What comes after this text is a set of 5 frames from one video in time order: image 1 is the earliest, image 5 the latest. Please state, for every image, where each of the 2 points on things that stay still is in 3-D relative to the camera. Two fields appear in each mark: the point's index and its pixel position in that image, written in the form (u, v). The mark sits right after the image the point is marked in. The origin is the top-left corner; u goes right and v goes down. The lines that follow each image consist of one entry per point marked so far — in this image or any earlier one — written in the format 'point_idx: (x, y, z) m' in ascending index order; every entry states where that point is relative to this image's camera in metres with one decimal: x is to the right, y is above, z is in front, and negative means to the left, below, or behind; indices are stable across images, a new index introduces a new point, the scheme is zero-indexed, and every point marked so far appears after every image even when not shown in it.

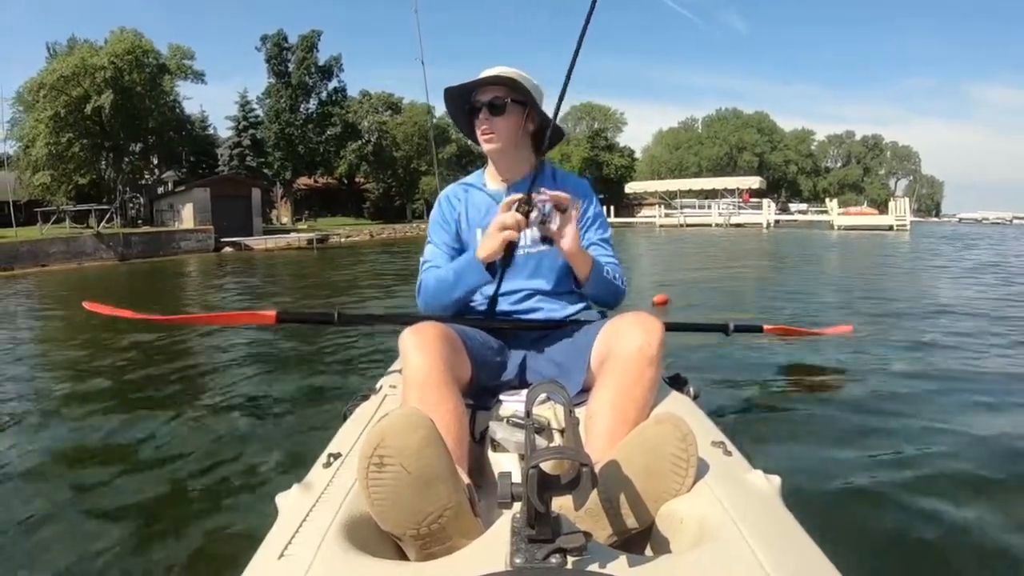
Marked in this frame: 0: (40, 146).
0: (-11.6, +3.5, +19.1) m
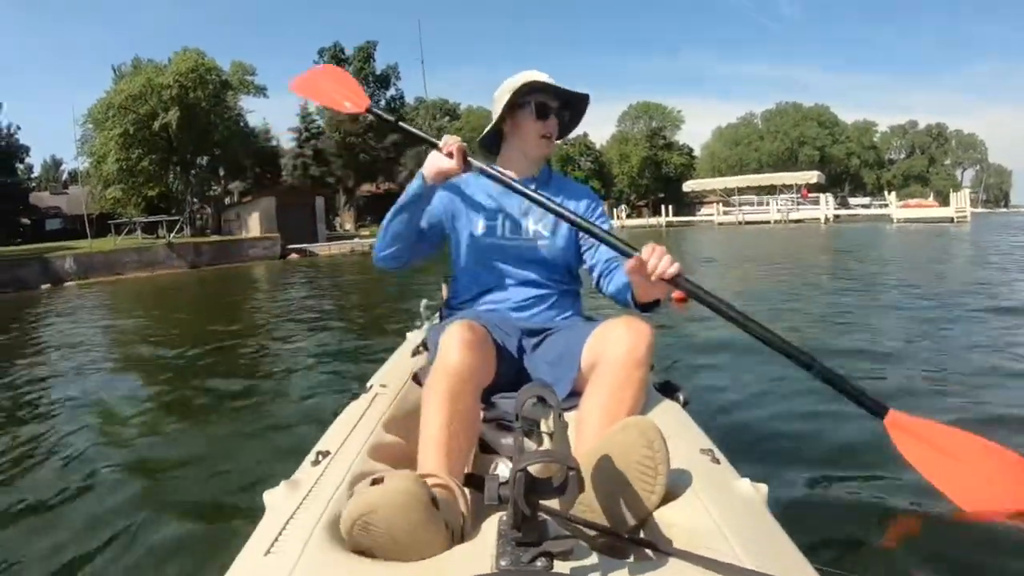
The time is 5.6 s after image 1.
0: (-10.4, +3.3, +20.4) m
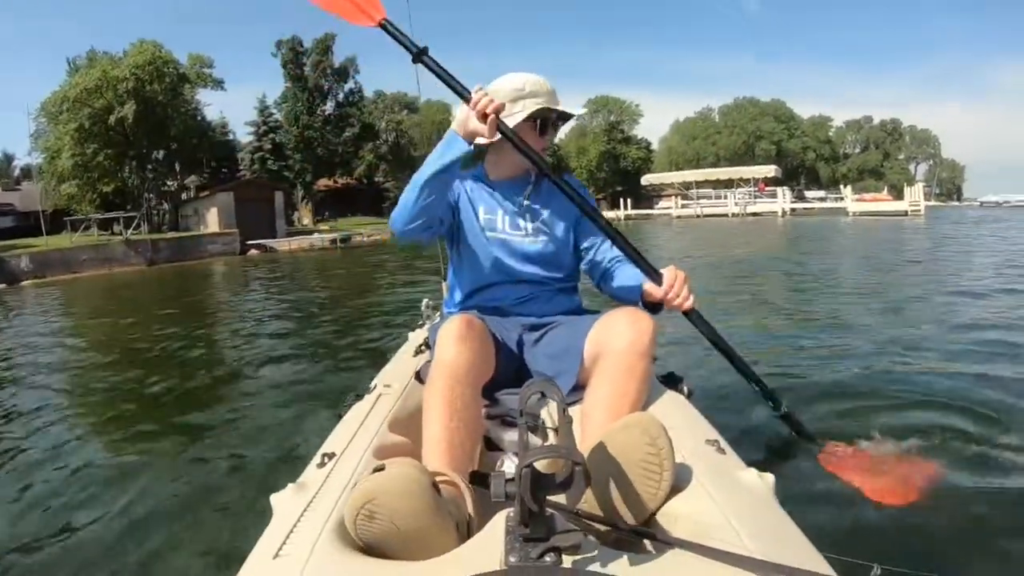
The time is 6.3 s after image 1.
0: (-11.3, +3.3, +19.7) m
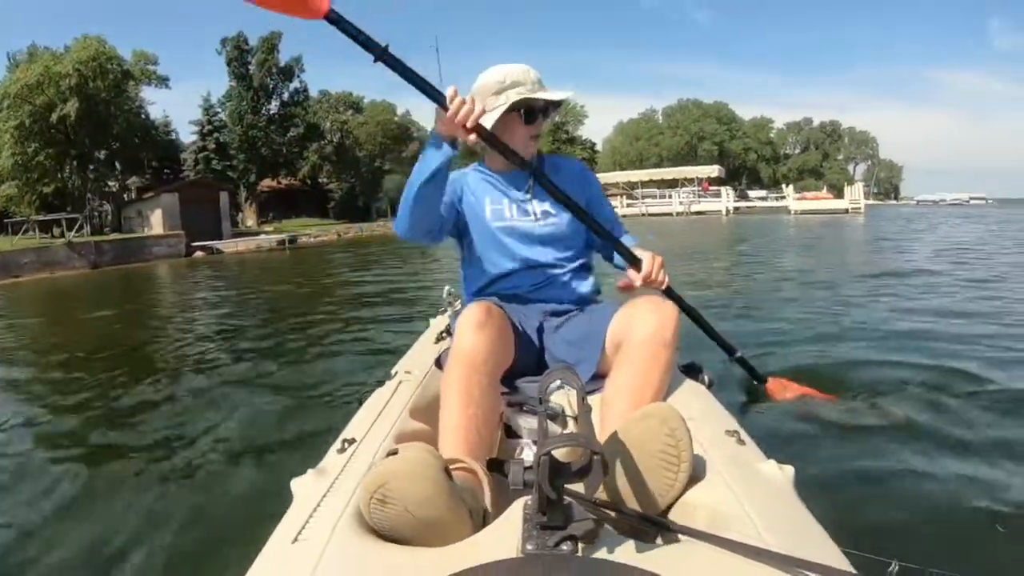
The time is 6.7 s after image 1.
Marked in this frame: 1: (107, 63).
0: (-12.5, +3.2, +18.9) m
1: (-10.0, +5.5, +19.2) m
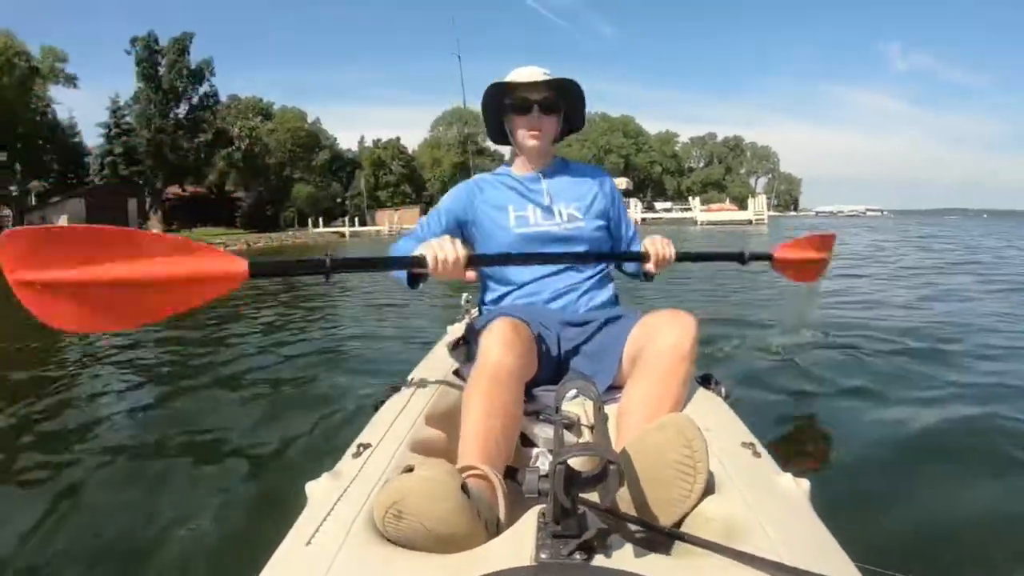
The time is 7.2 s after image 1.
0: (-14.0, +2.9, +17.2) m
1: (-11.7, +5.2, +17.9) m
